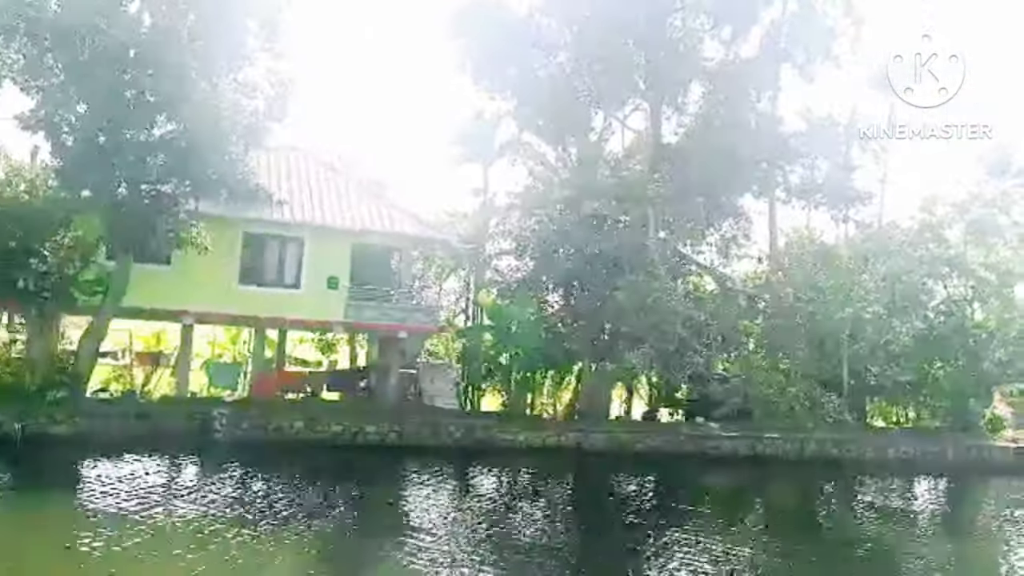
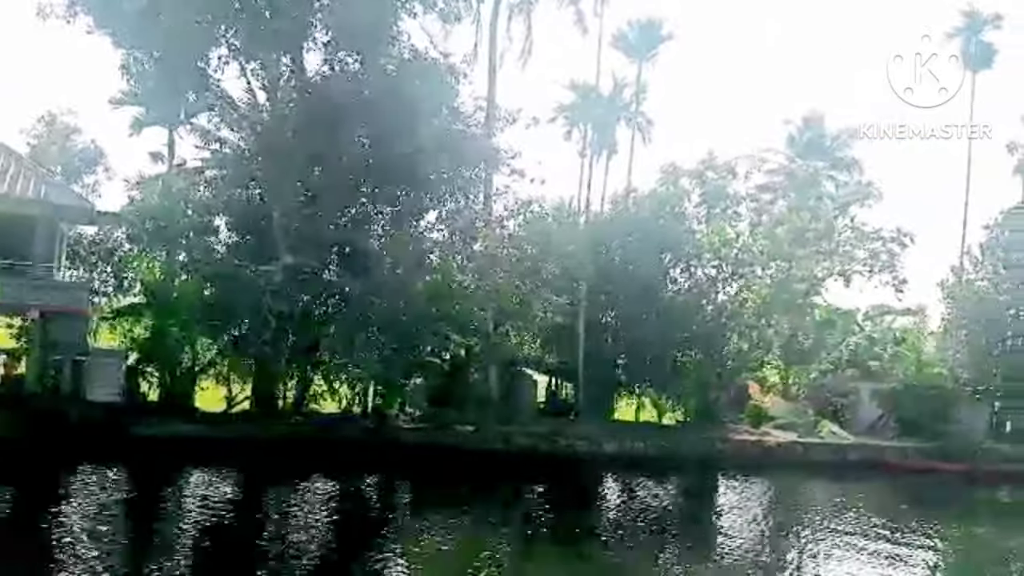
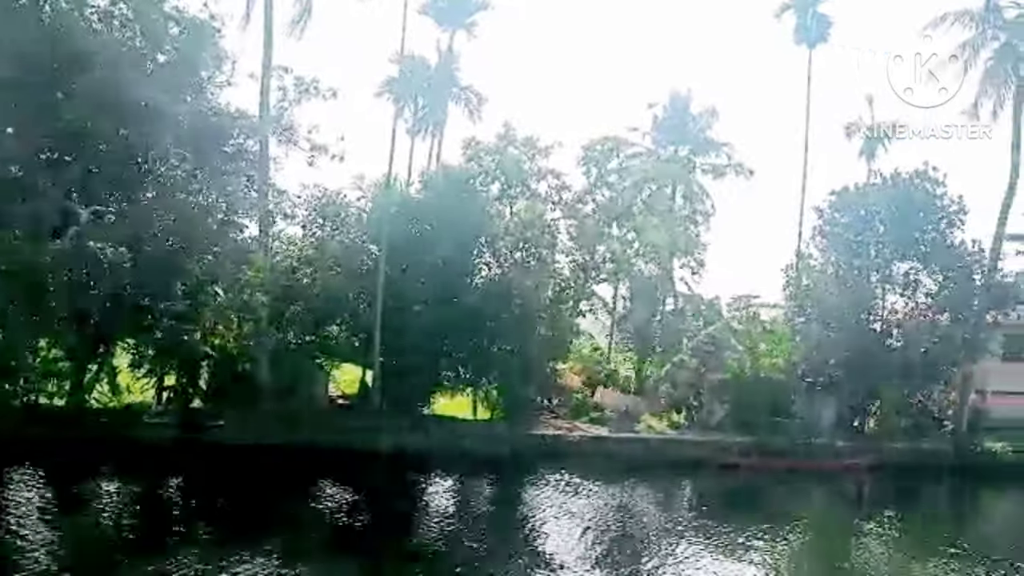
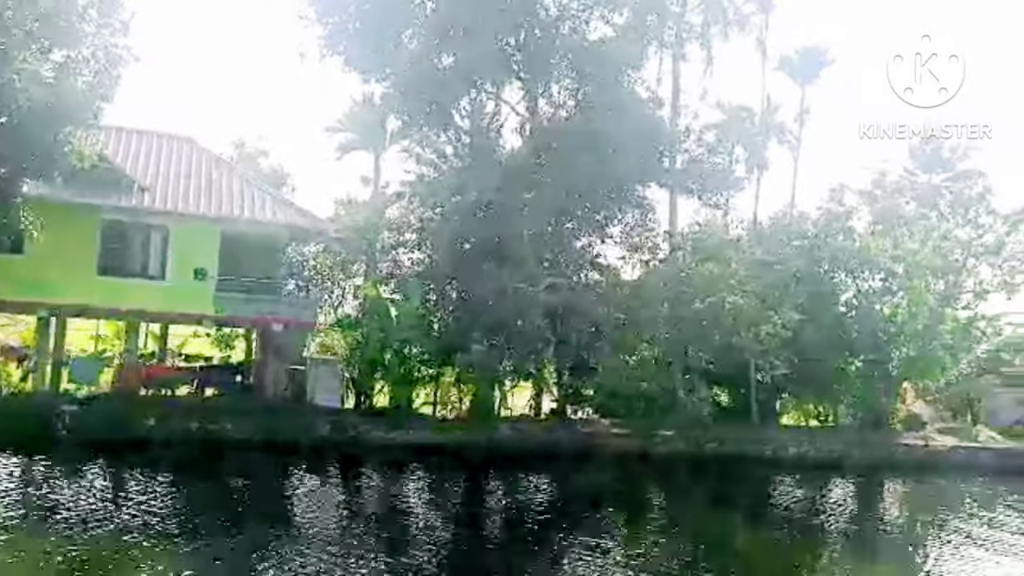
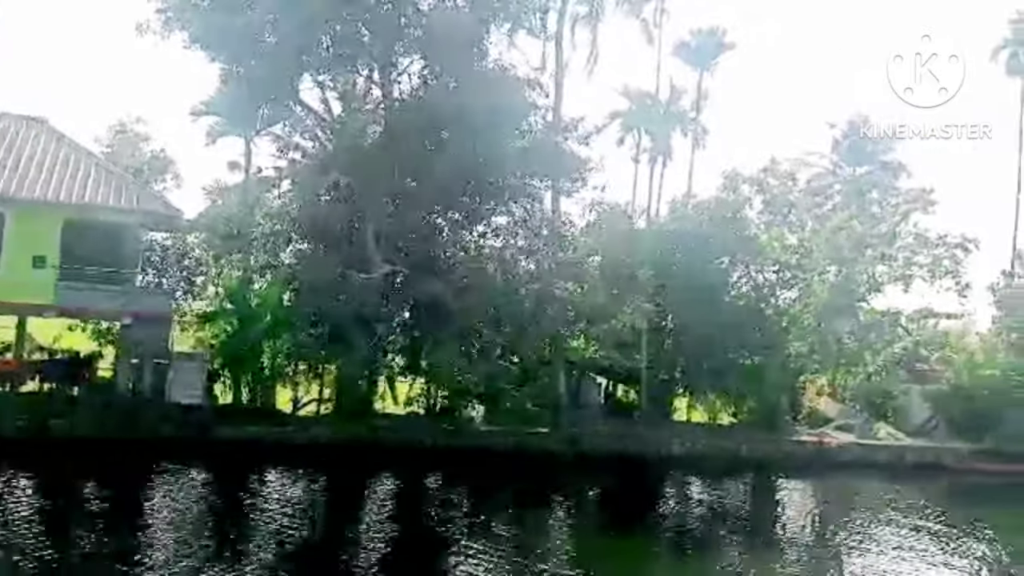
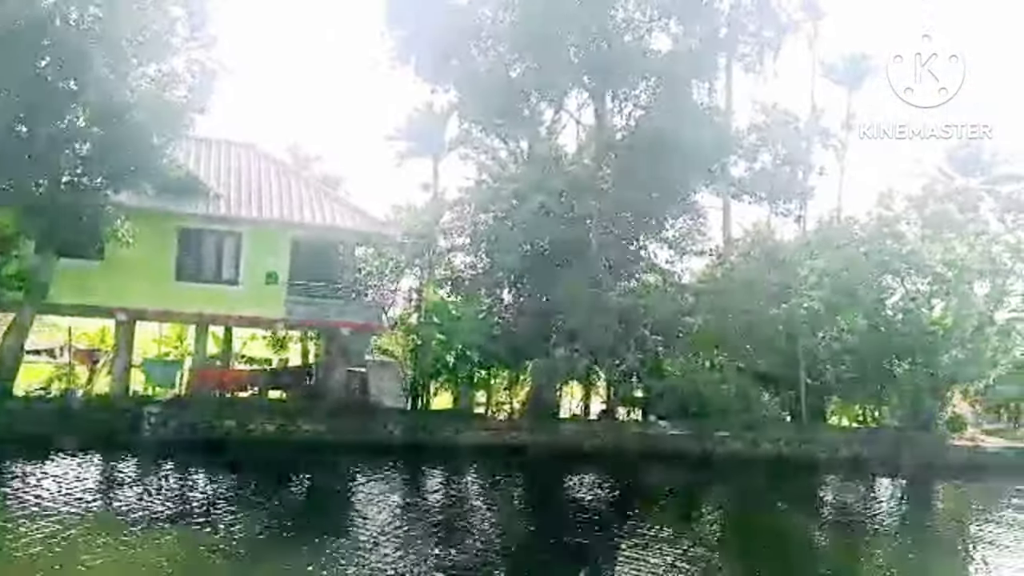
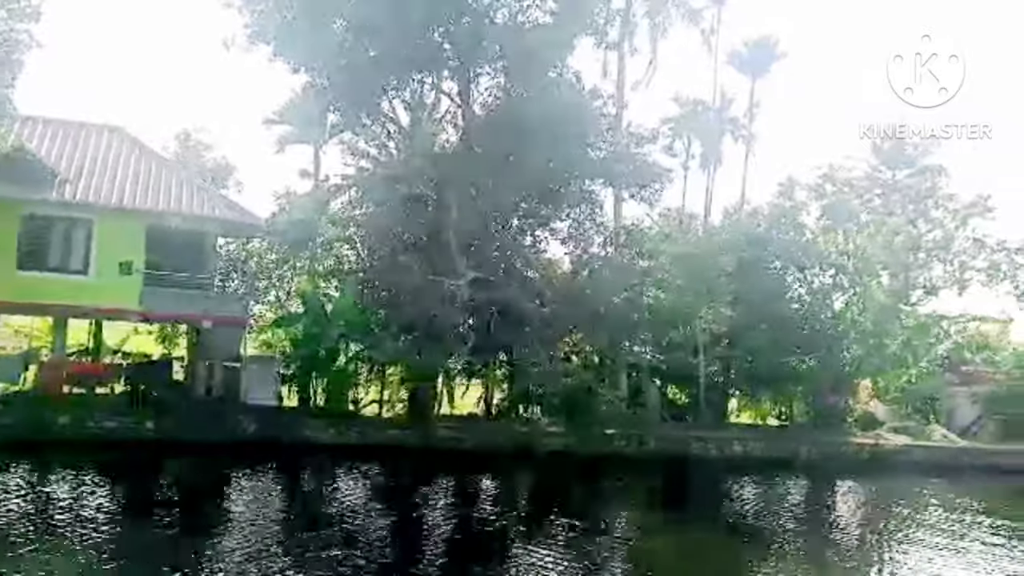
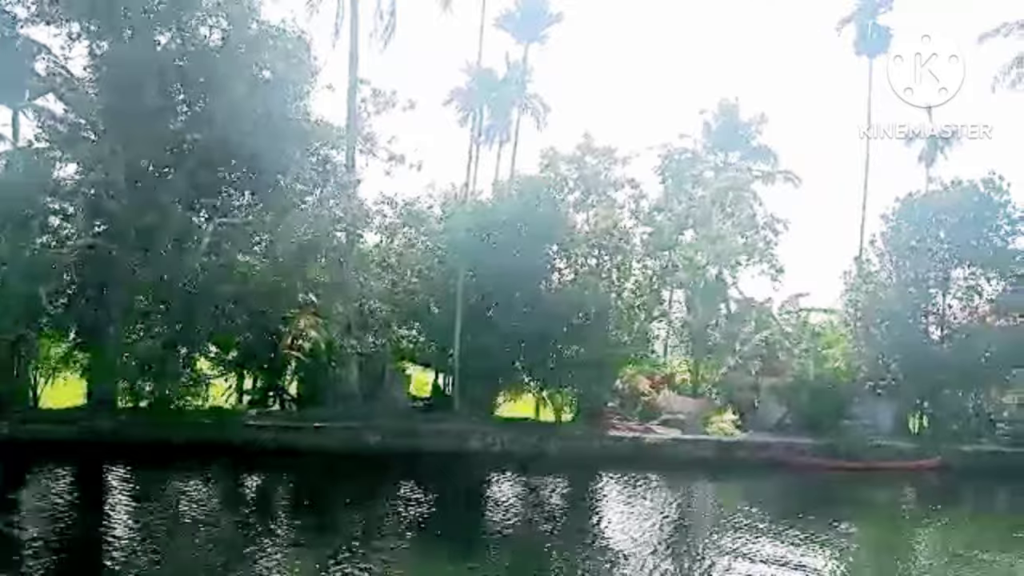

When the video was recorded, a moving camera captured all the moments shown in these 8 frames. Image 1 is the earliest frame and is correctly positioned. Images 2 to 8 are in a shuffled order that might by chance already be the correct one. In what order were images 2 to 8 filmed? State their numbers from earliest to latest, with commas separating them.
6, 4, 7, 5, 2, 8, 3
